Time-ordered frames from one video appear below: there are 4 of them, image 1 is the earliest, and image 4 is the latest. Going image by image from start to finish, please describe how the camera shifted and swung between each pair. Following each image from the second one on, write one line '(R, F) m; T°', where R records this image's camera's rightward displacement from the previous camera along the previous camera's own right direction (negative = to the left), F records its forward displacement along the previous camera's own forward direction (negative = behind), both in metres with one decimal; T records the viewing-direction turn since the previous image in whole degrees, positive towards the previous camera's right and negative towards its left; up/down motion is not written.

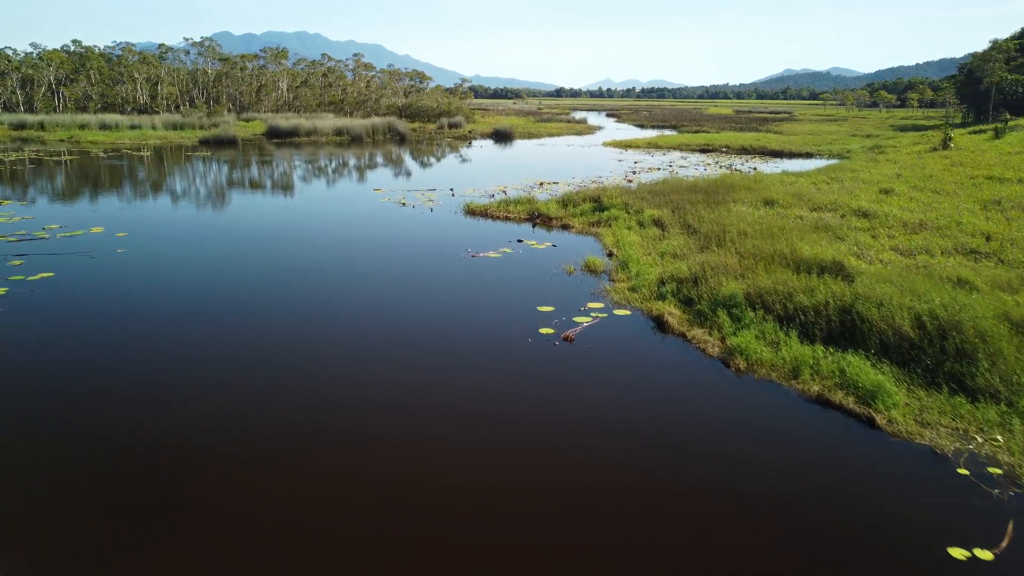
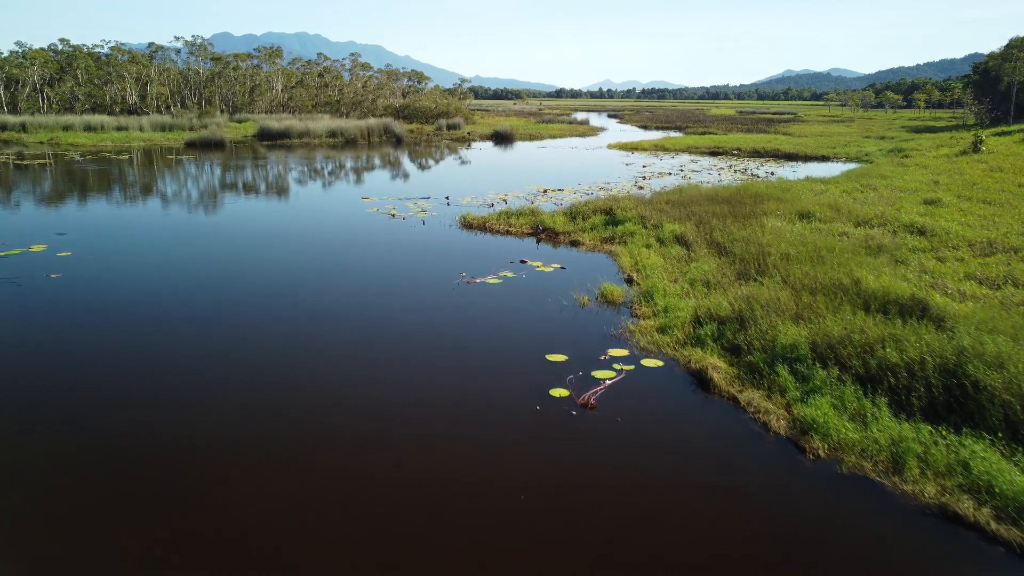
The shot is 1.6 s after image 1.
(0.0, +1.5) m; 0°
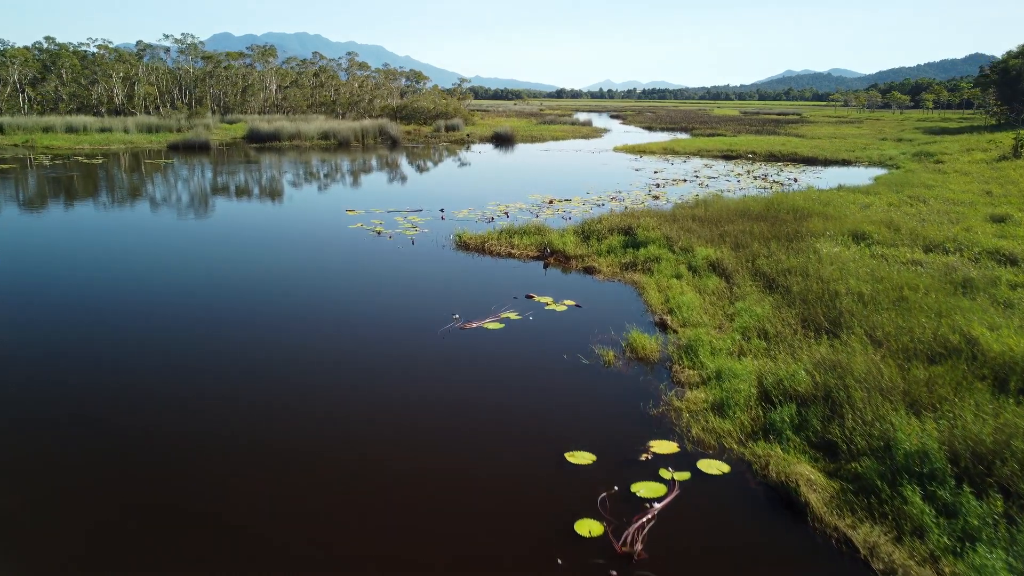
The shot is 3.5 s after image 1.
(-0.1, +1.7) m; 0°
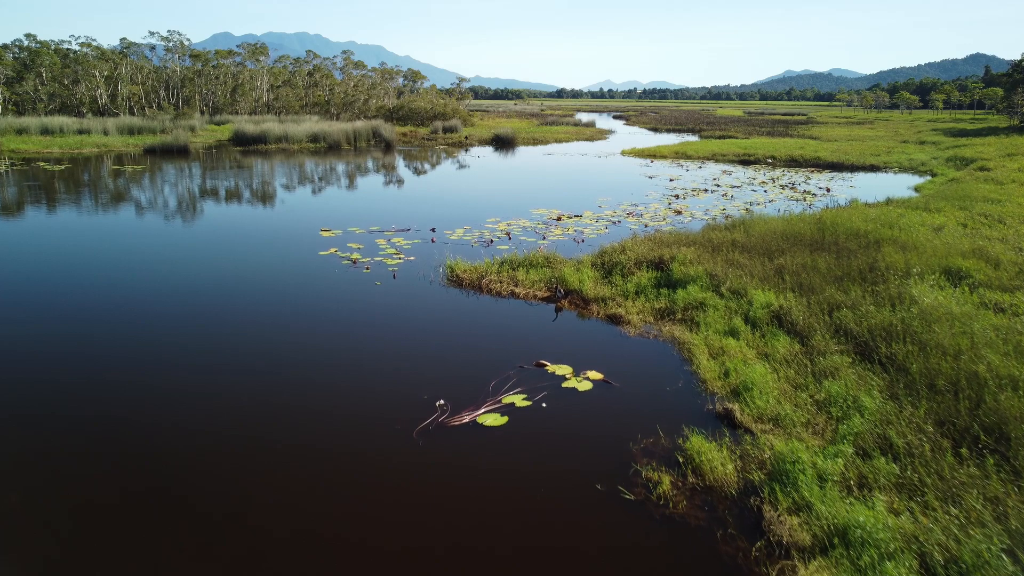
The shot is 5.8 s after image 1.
(-0.1, +2.0) m; 0°
